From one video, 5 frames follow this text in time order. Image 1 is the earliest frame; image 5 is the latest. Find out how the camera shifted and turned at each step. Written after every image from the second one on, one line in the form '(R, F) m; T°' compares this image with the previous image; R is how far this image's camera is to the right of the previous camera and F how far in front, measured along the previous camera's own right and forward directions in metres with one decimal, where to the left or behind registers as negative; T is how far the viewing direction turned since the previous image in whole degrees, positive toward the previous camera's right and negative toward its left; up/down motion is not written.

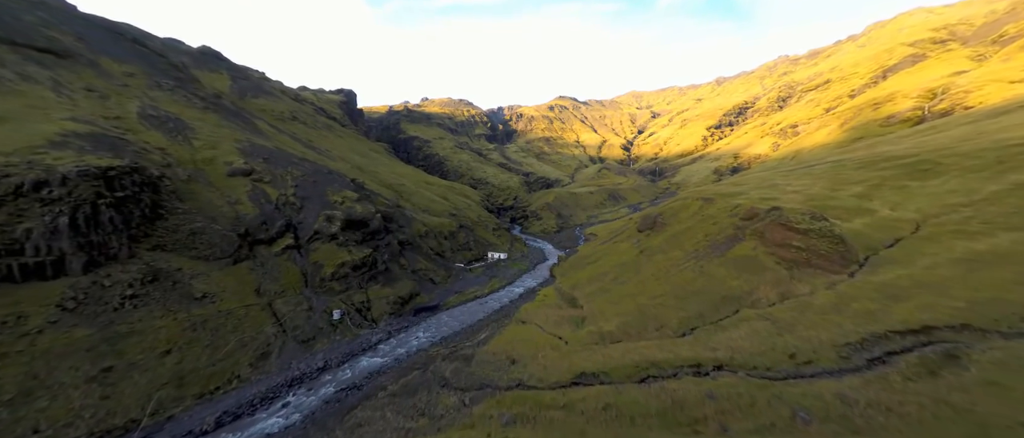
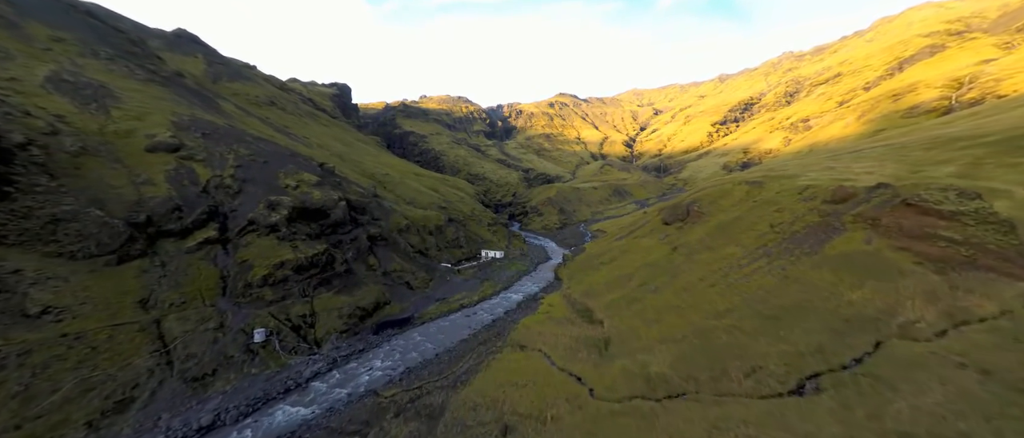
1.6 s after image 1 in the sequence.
(+0.7, +20.5) m; 0°
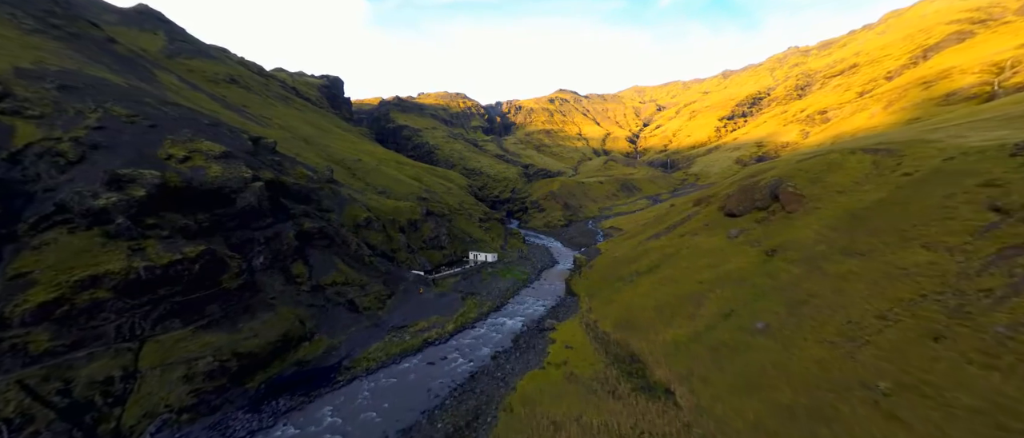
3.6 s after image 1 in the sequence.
(+0.8, +26.6) m; 0°
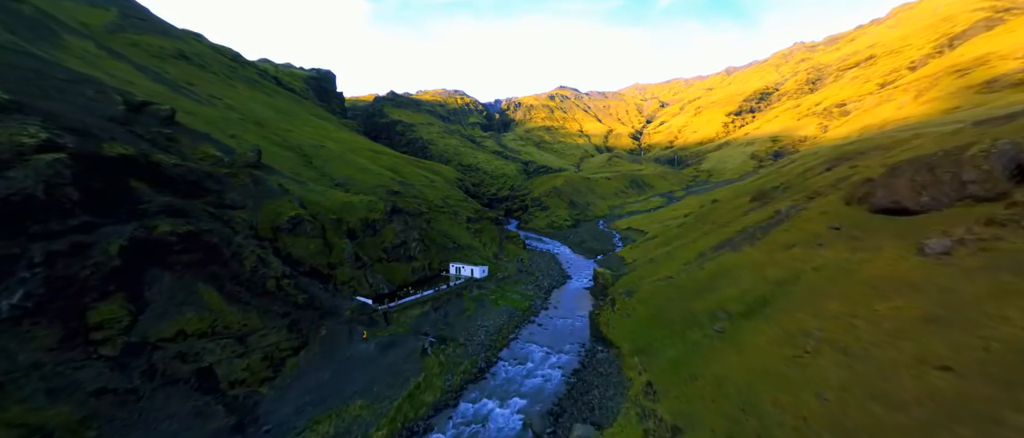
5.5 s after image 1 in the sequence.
(+0.6, +24.9) m; 0°
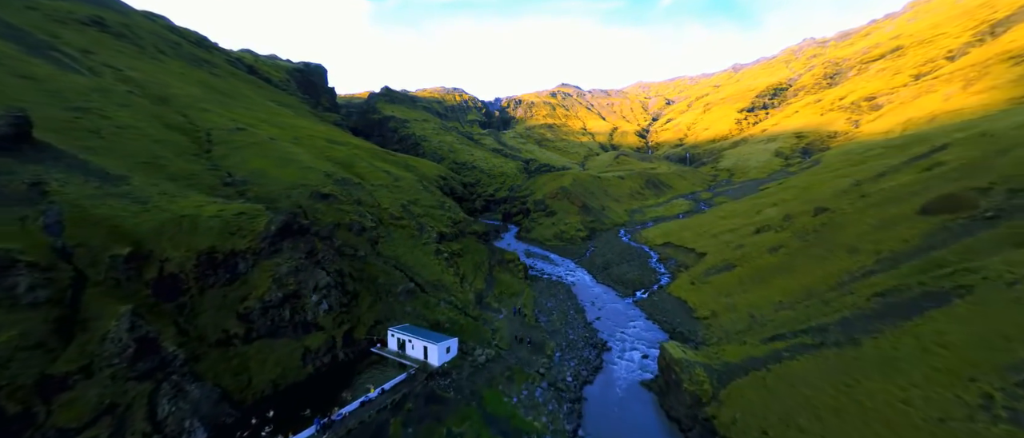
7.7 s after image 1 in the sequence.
(+0.9, +30.4) m; 0°
